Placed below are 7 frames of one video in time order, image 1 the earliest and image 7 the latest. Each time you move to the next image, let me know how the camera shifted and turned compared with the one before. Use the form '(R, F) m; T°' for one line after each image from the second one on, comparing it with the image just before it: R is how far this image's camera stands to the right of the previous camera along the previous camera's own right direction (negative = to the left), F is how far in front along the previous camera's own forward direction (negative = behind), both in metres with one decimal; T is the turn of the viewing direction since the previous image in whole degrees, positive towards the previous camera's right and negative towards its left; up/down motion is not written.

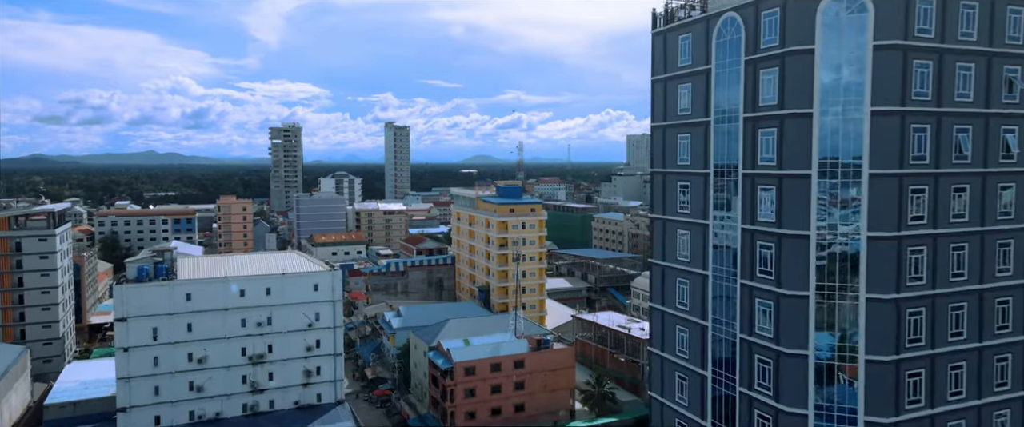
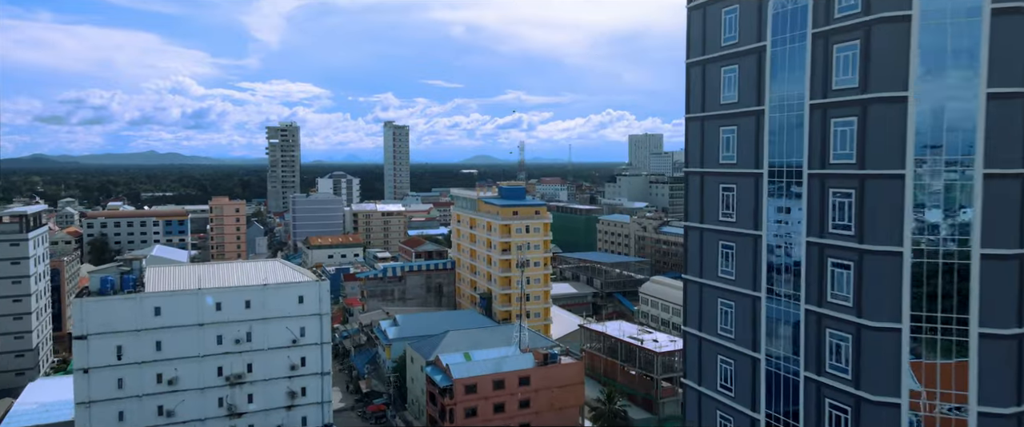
(-0.1, +1.6) m; 0°
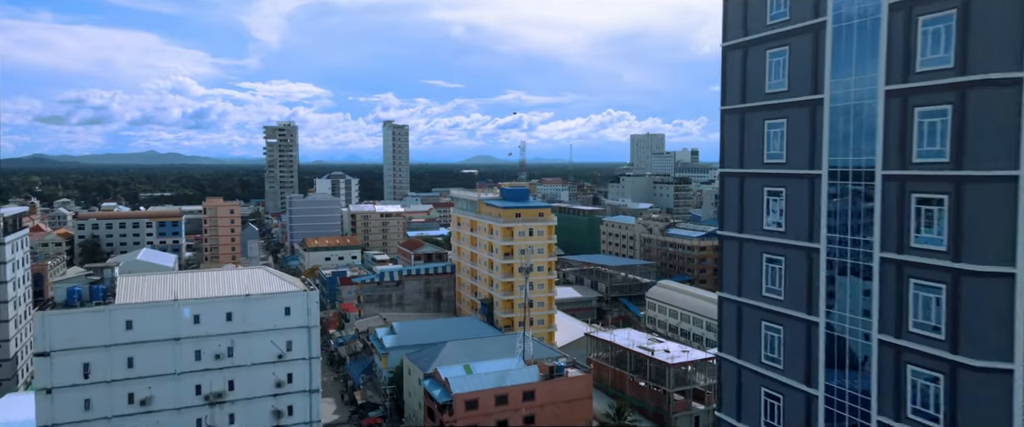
(-0.1, +1.2) m; 0°
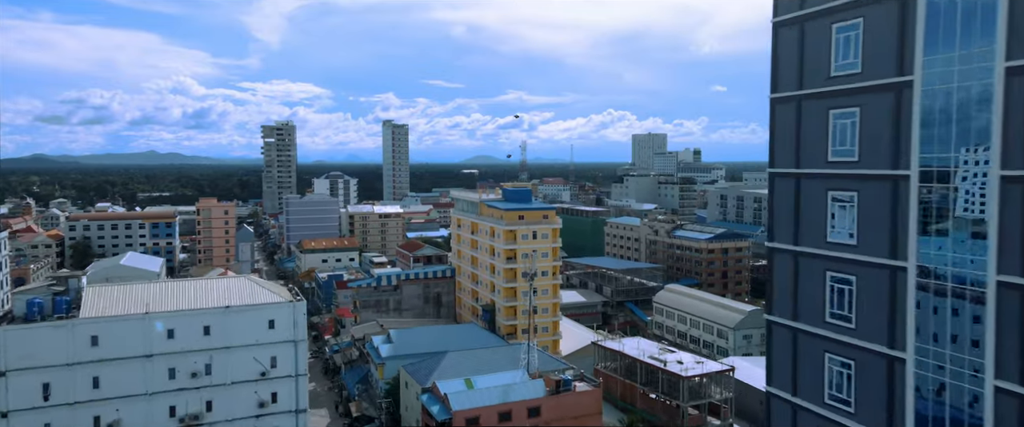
(-0.1, +1.2) m; 0°
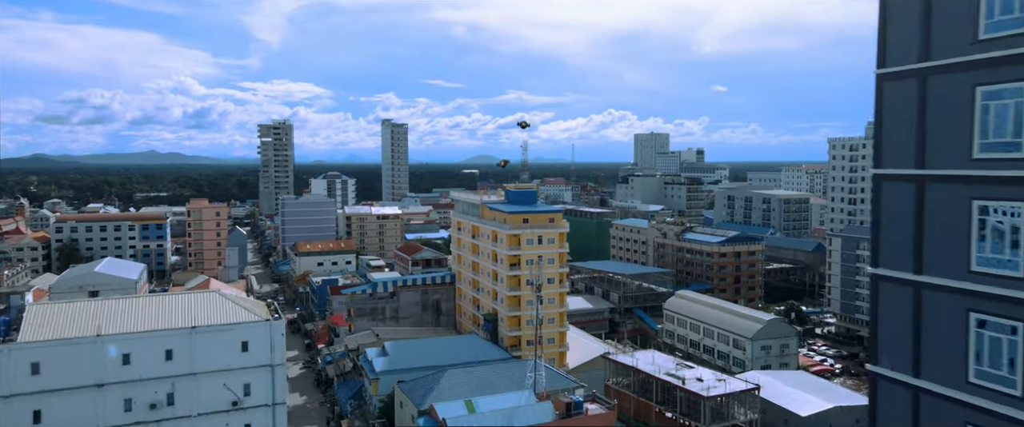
(-0.1, +1.7) m; 0°
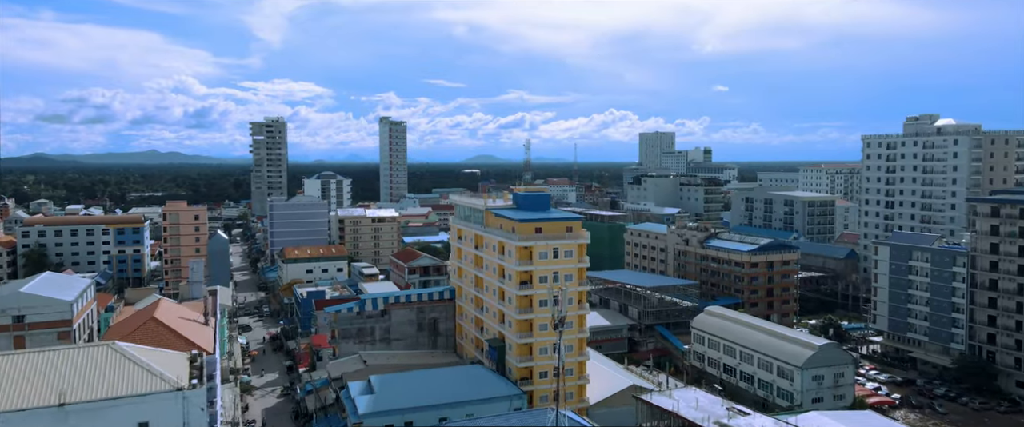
(-0.3, +3.7) m; 0°
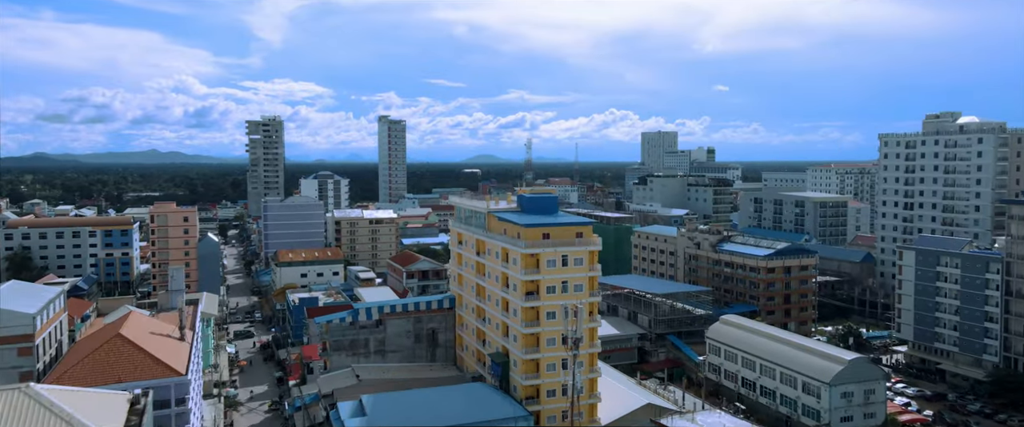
(-0.1, +1.7) m; 0°
